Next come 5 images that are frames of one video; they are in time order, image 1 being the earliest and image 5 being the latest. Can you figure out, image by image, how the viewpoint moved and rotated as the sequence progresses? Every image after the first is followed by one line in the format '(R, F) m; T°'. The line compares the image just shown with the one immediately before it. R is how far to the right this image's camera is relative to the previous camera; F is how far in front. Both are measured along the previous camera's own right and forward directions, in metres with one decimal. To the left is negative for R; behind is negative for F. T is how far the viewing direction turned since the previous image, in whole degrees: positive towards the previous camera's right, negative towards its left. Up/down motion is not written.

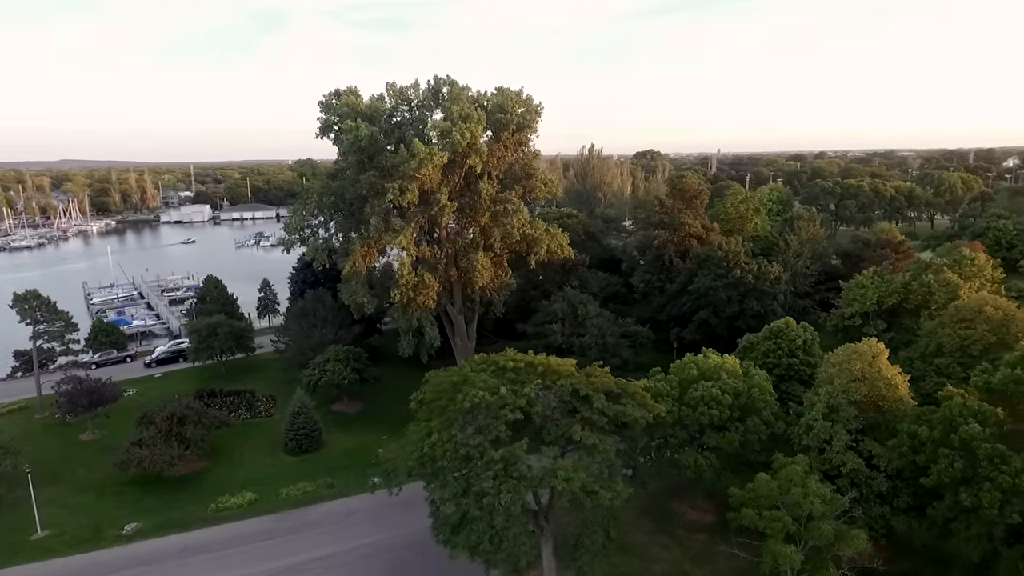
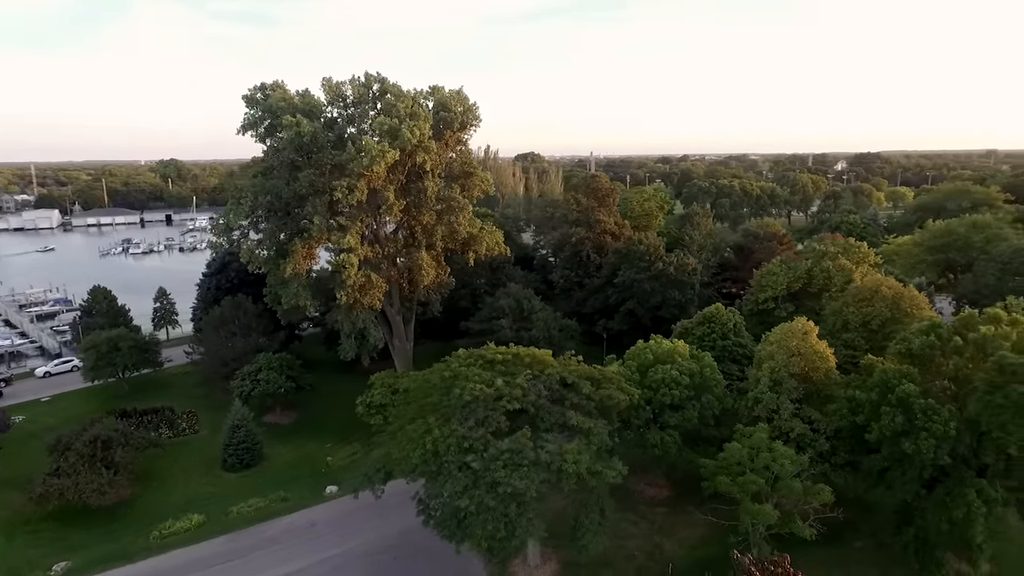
(-2.9, -0.1) m; +11°
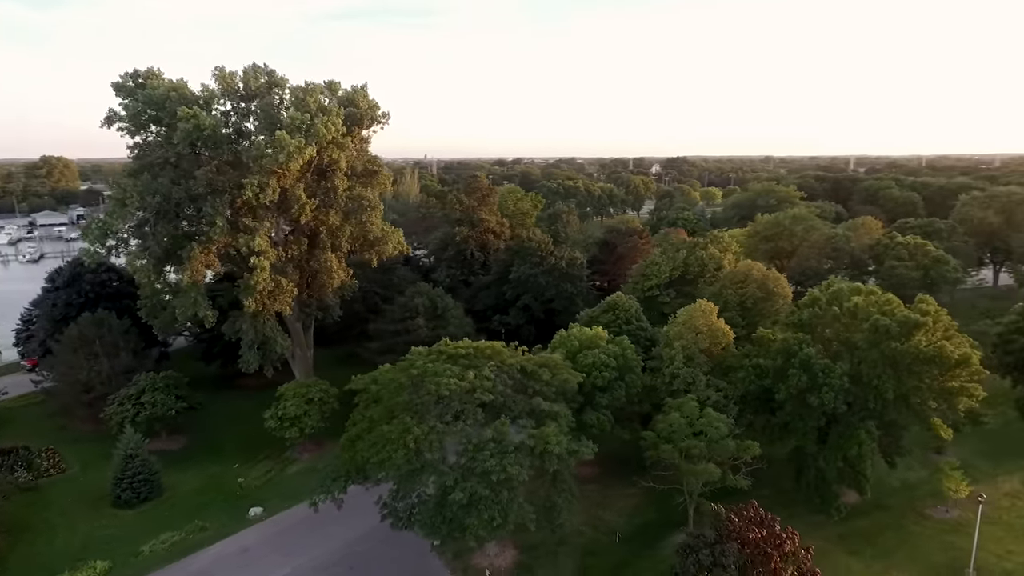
(-3.5, 0.0) m; +15°
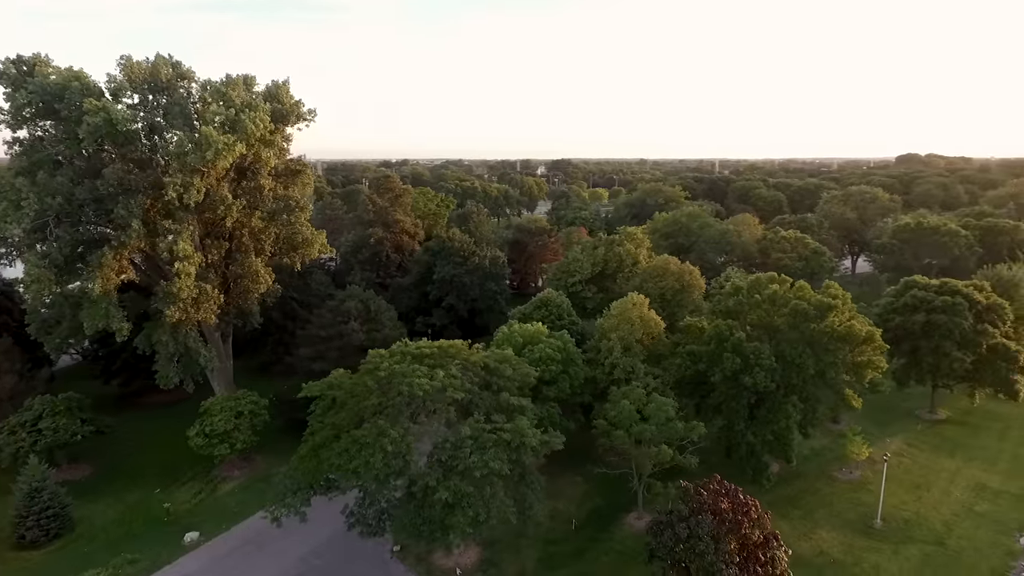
(-2.1, 0.0) m; +10°
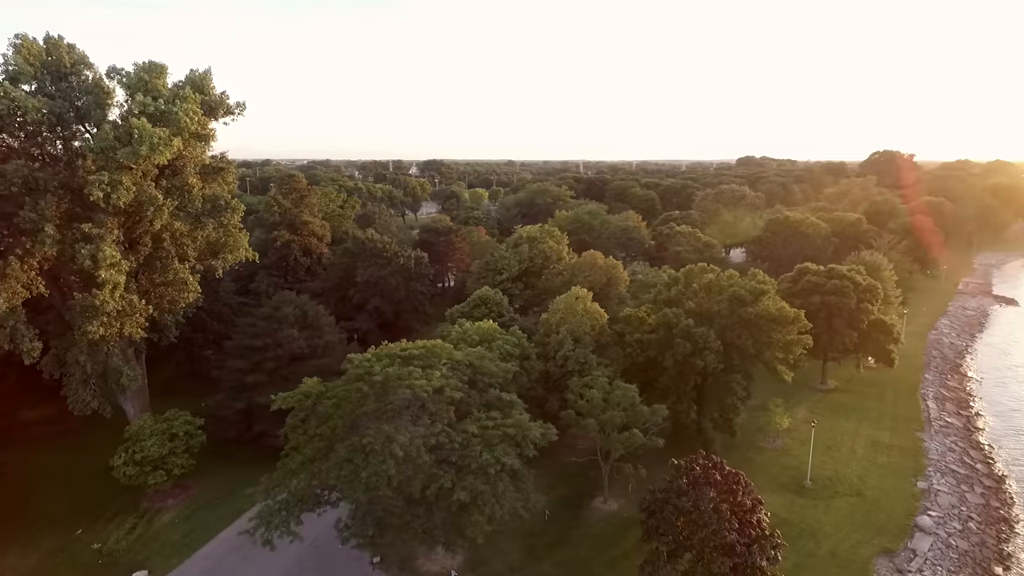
(-3.2, +0.2) m; +12°
